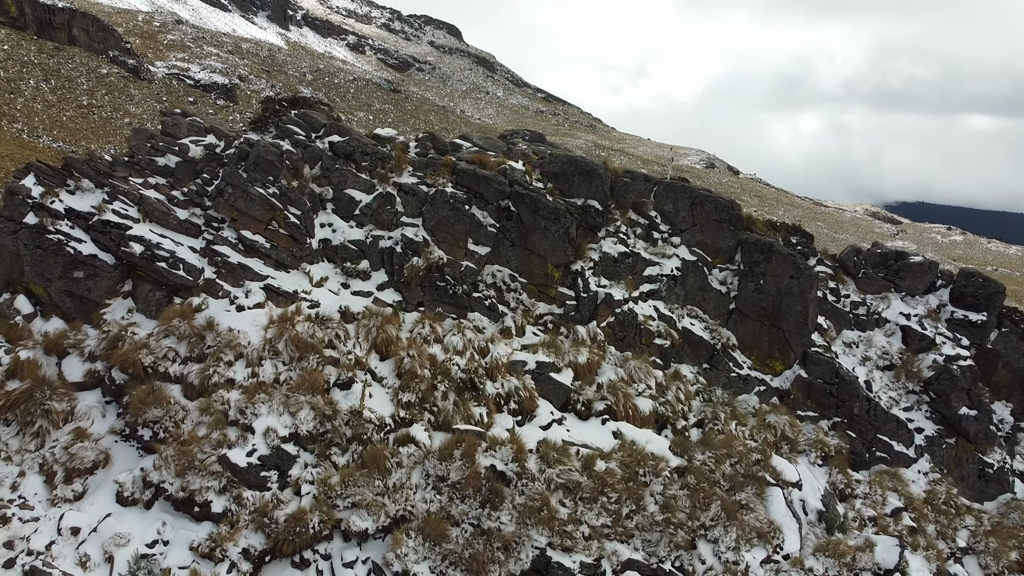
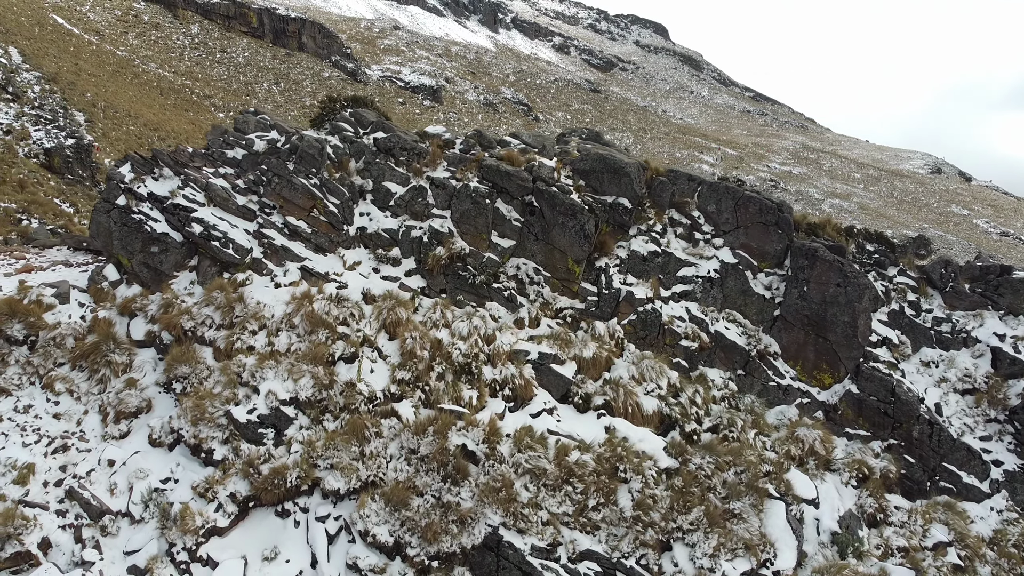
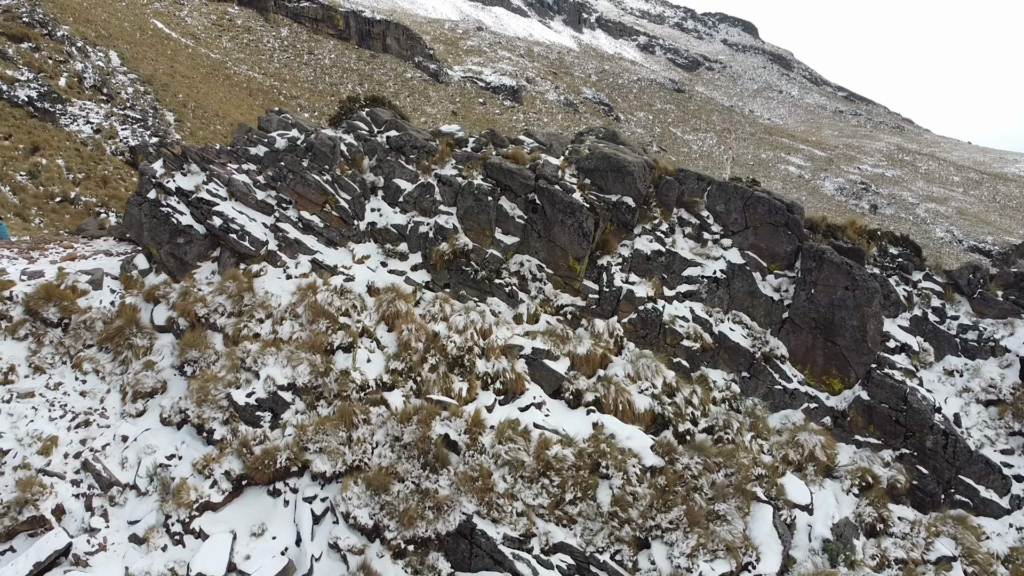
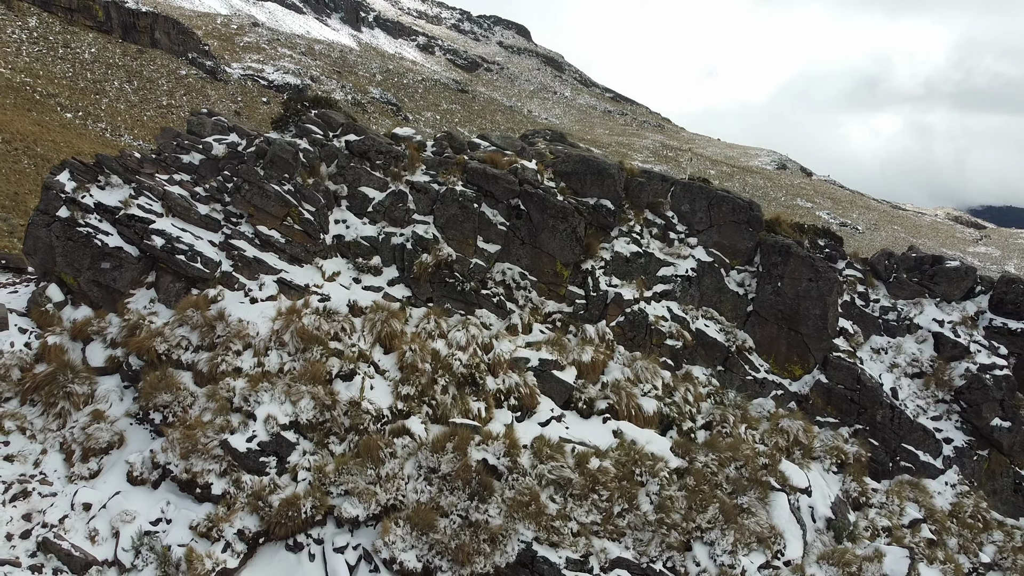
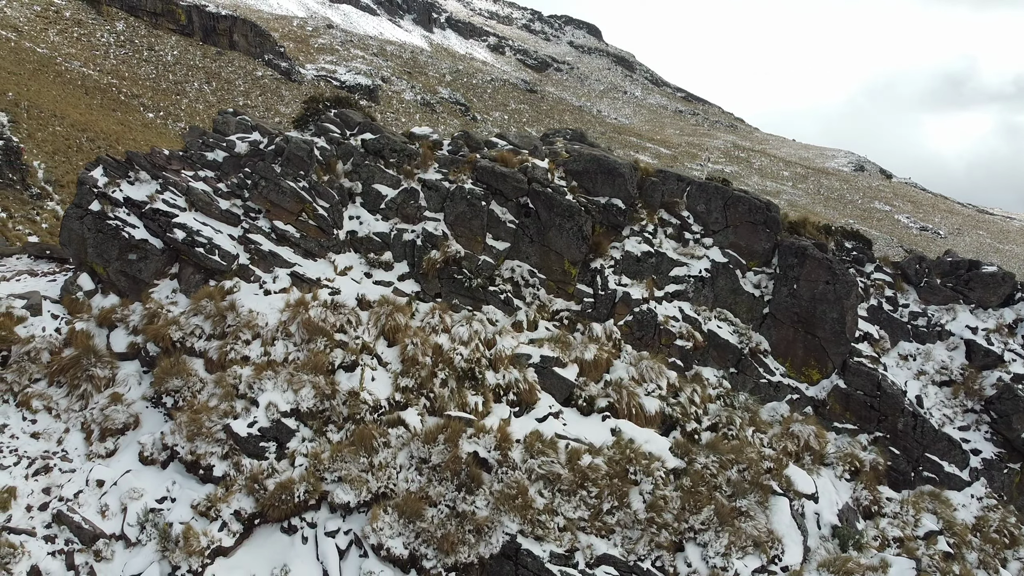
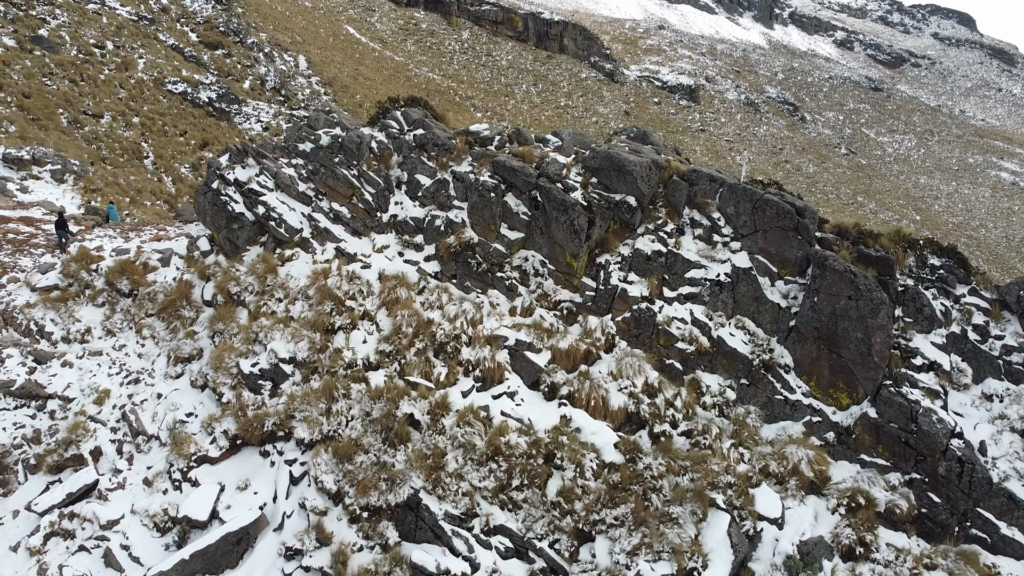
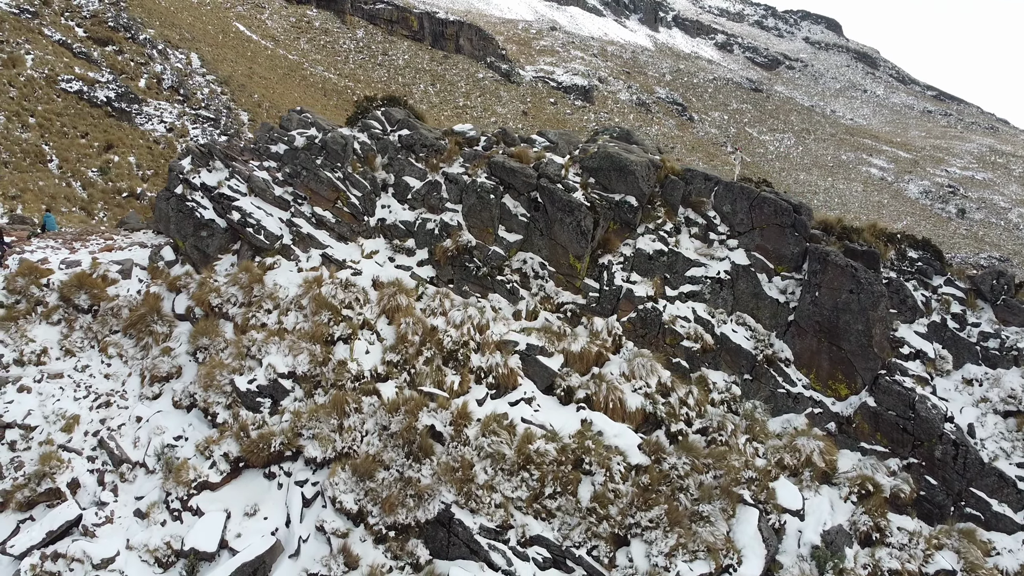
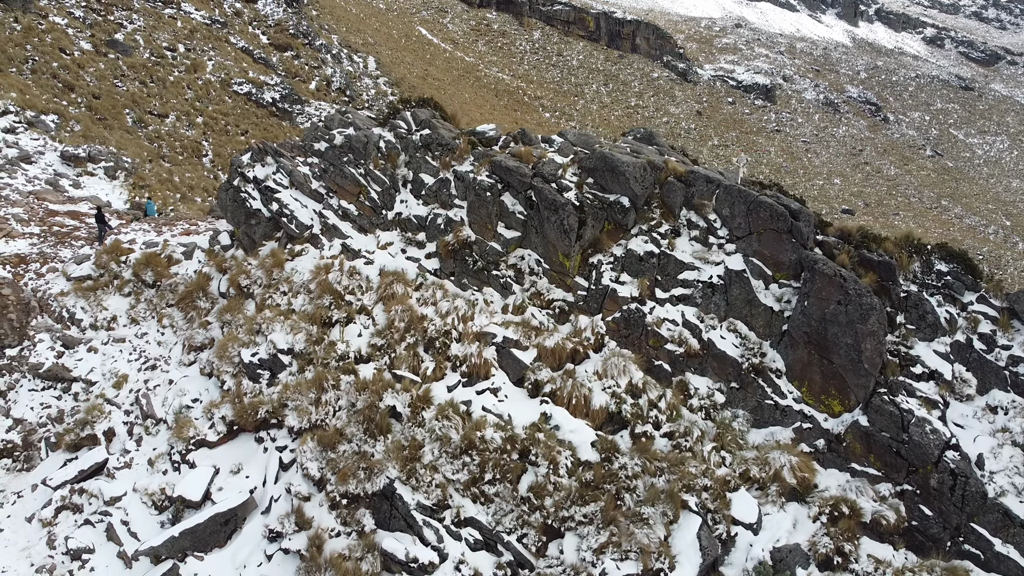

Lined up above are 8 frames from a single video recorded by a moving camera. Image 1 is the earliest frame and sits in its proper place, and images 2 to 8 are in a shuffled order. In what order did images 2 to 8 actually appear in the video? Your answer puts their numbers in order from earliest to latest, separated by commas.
4, 5, 2, 3, 7, 6, 8
